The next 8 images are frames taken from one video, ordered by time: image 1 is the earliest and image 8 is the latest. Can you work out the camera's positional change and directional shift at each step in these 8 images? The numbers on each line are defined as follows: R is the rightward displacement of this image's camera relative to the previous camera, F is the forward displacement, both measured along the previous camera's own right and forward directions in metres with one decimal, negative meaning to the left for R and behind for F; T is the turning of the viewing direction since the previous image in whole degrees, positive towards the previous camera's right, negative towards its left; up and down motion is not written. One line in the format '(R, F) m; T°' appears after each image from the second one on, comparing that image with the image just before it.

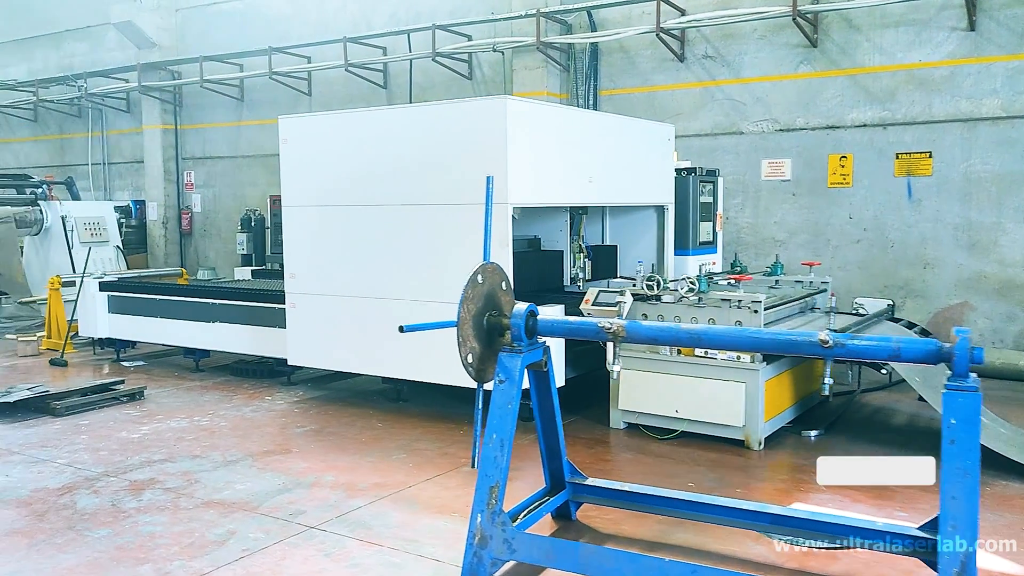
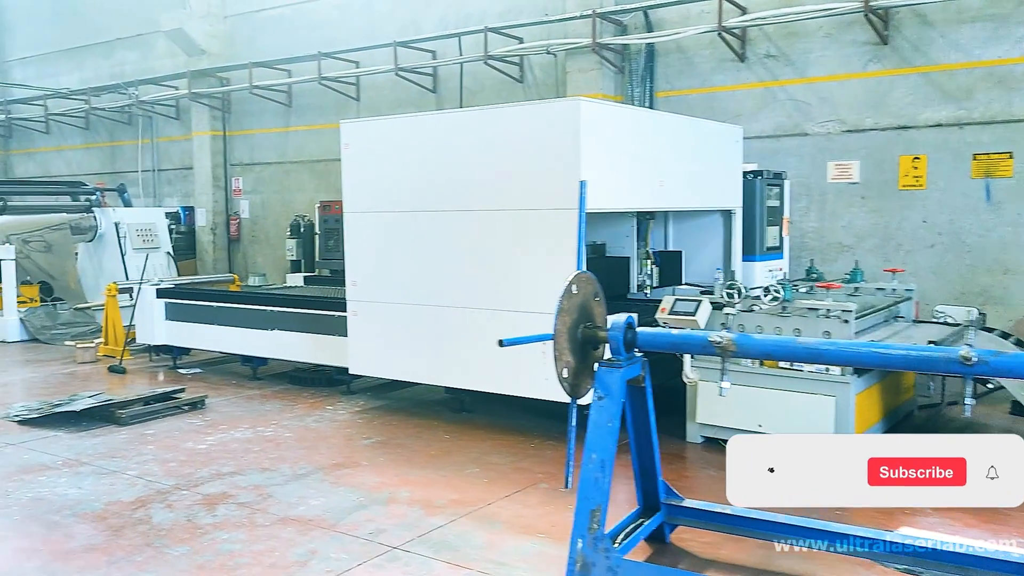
(-0.2, +0.1) m; -2°
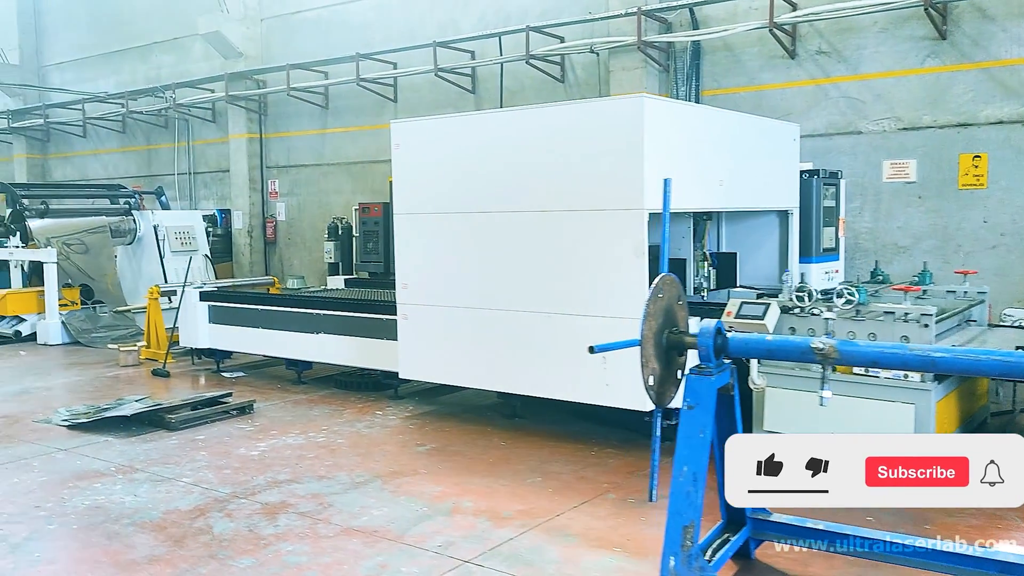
(-0.2, +0.1) m; -2°
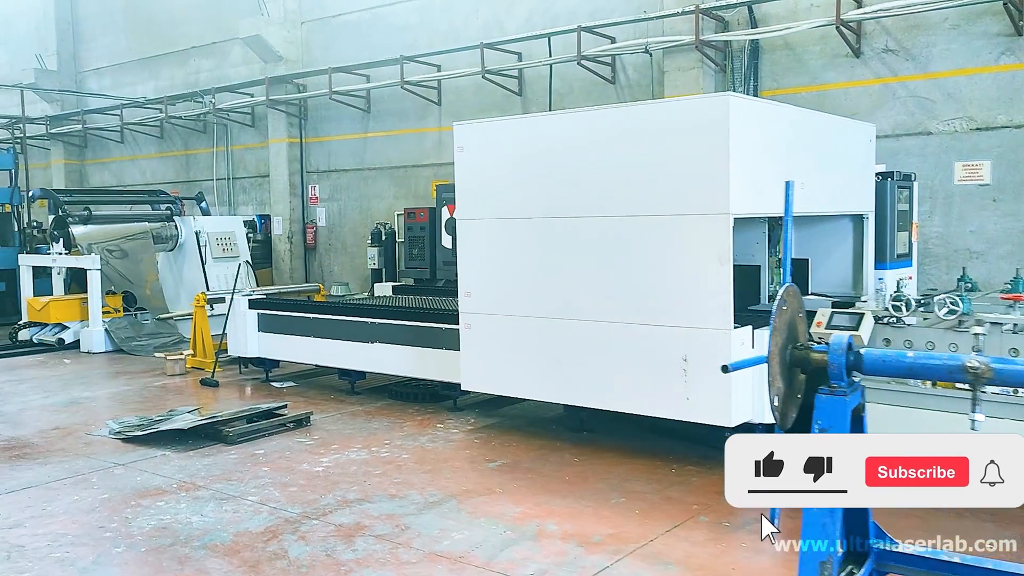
(-0.2, +0.2) m; -2°
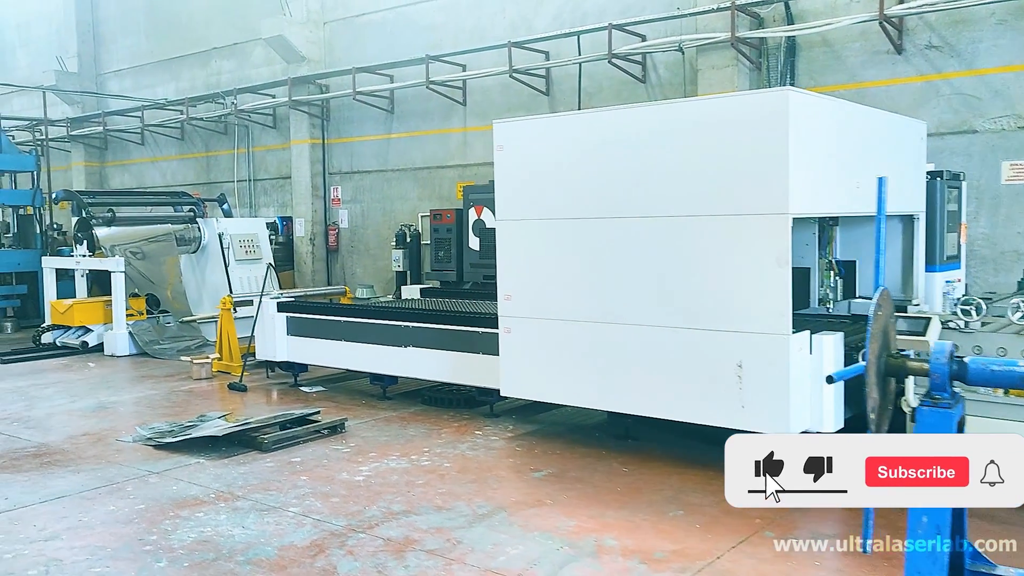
(-0.1, +0.1) m; -1°
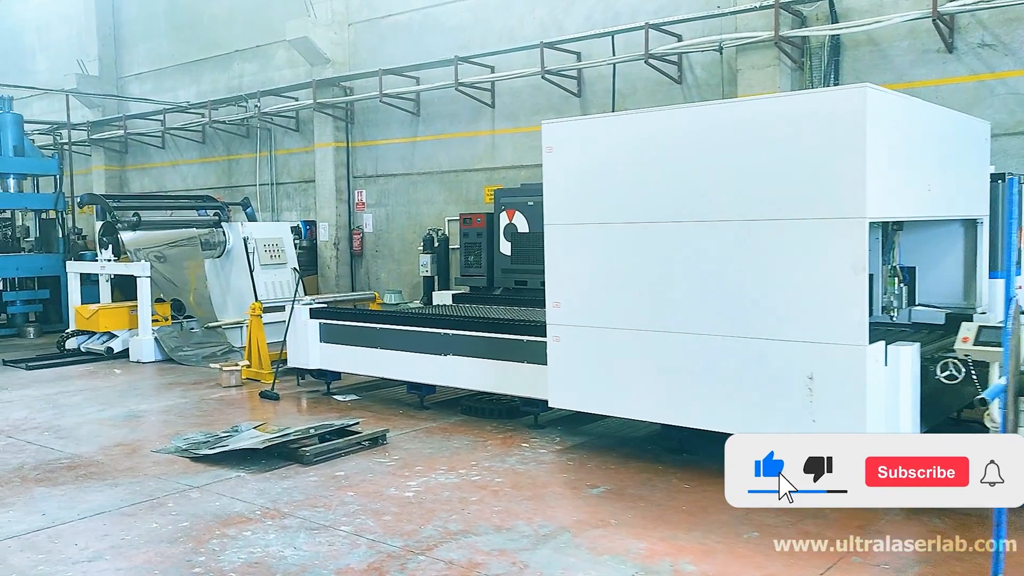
(-0.2, +0.2) m; -1°
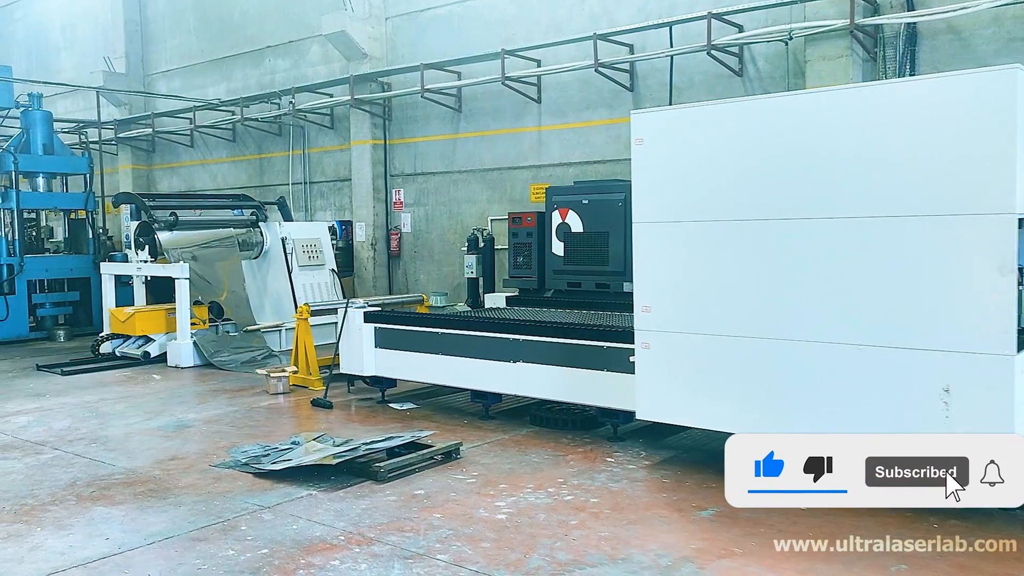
(-0.3, +0.3) m; -1°
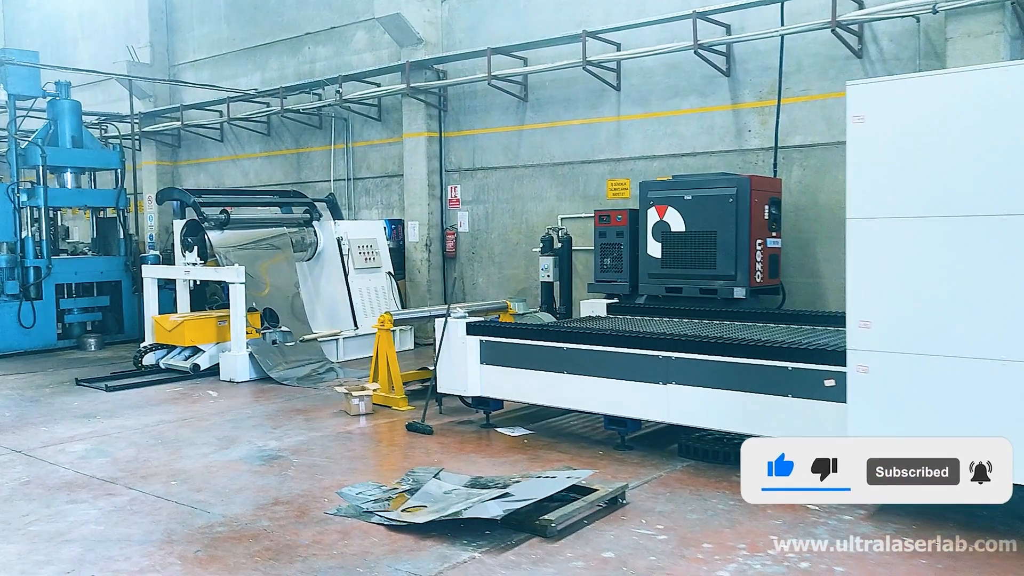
(-0.7, +0.7) m; 0°
